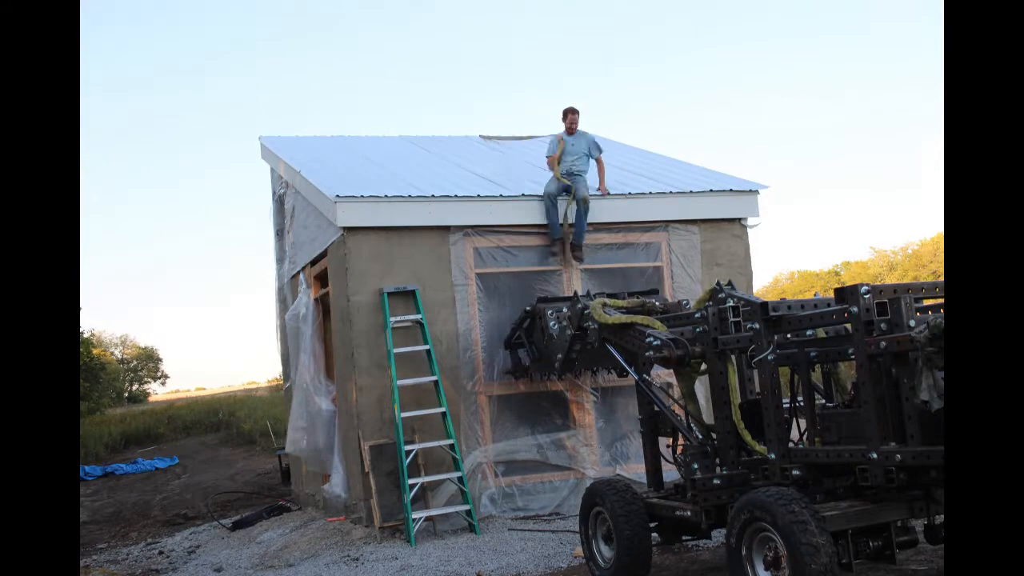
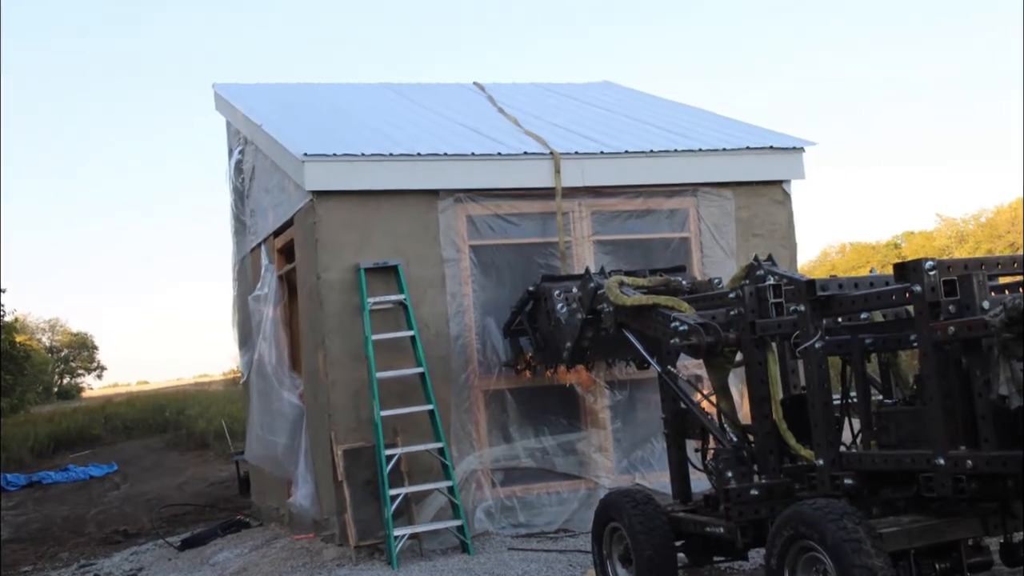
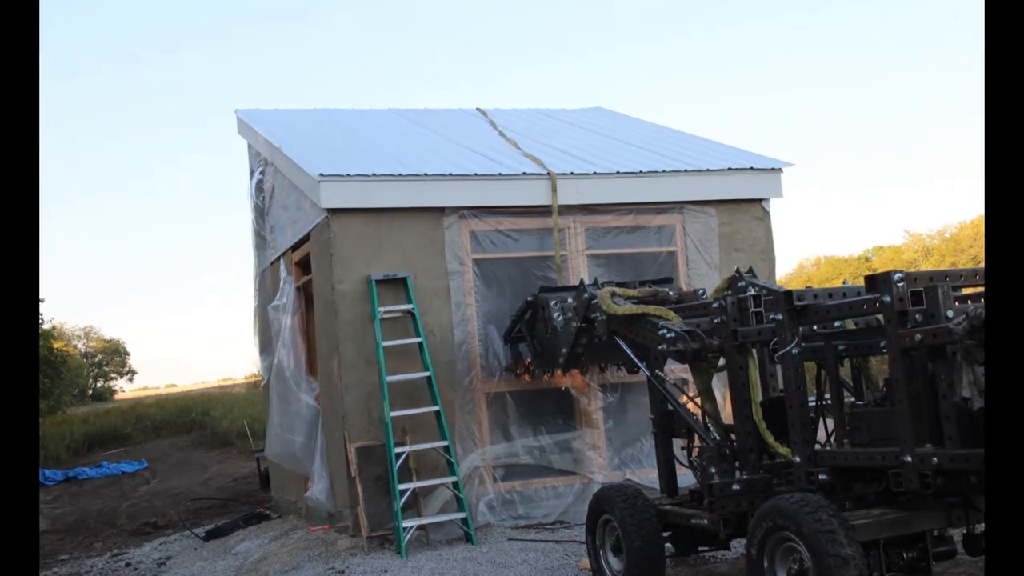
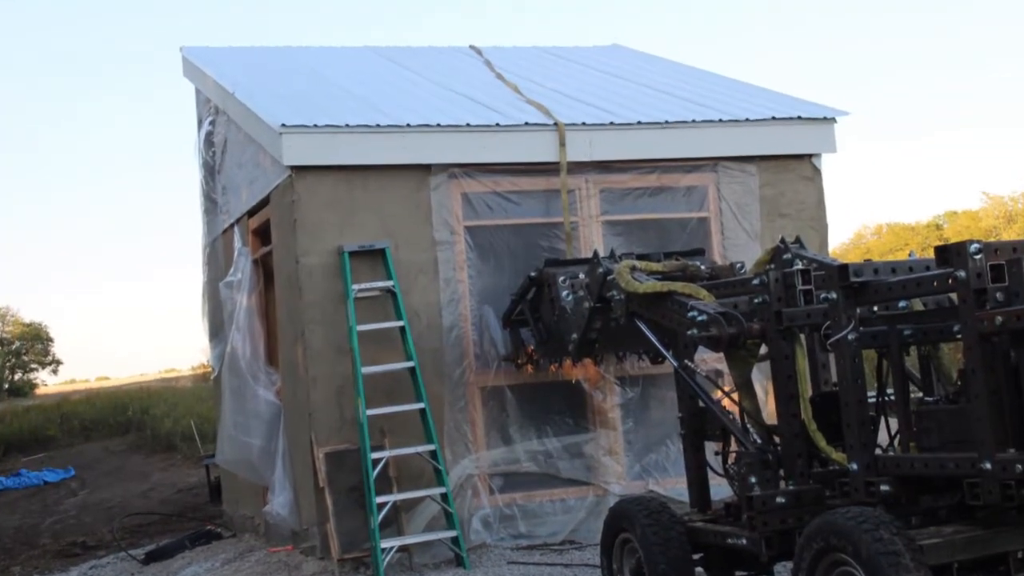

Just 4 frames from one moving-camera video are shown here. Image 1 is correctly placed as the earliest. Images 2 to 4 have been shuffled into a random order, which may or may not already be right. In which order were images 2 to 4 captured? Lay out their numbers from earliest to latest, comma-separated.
3, 2, 4
